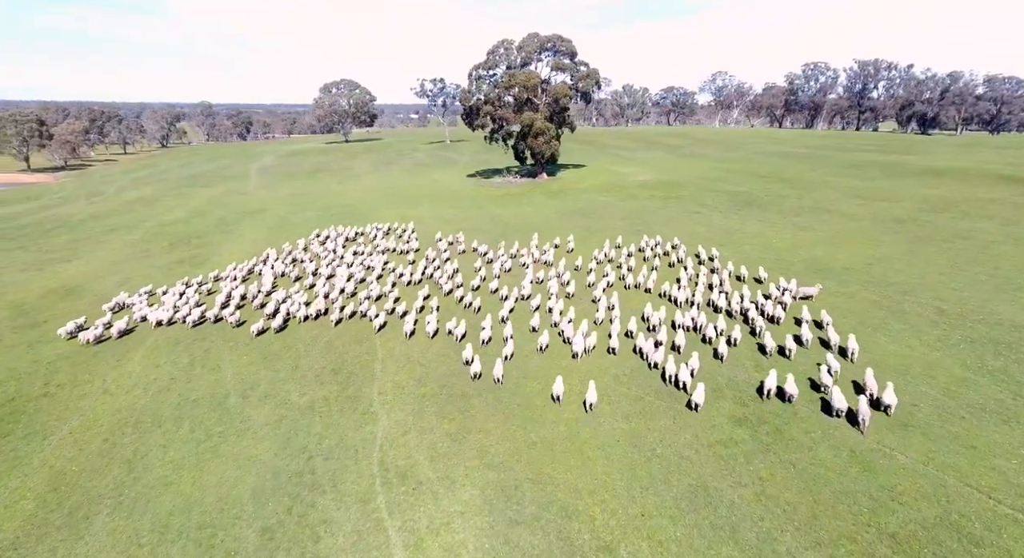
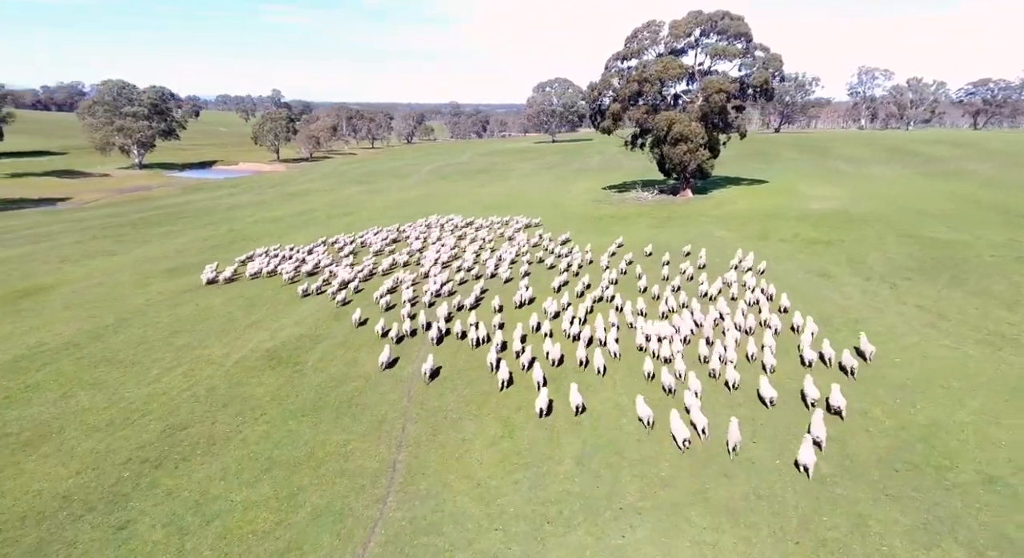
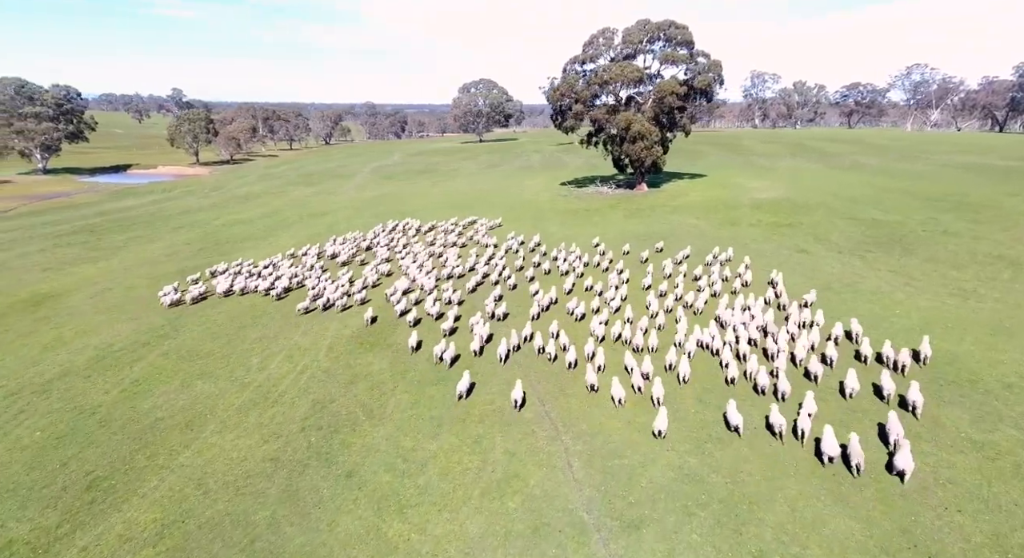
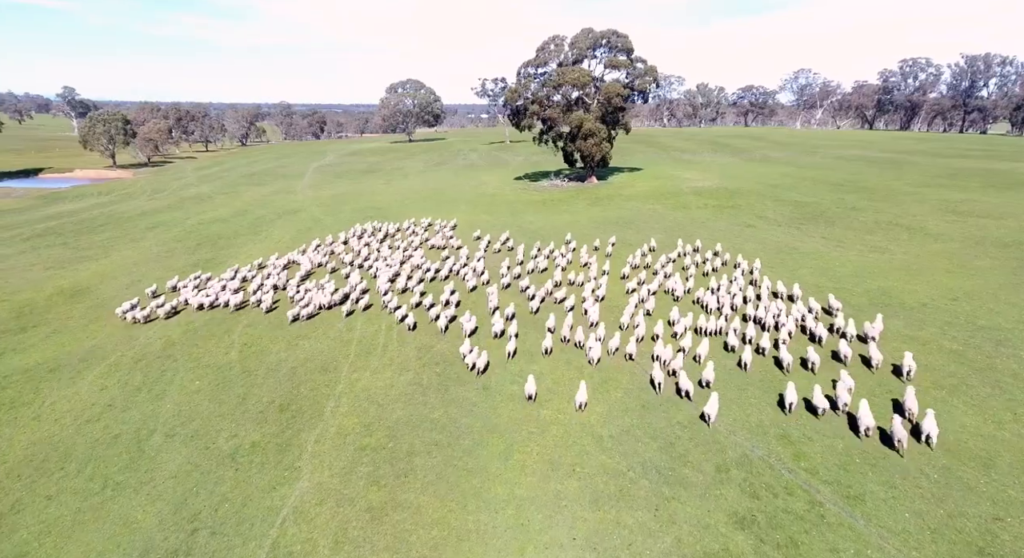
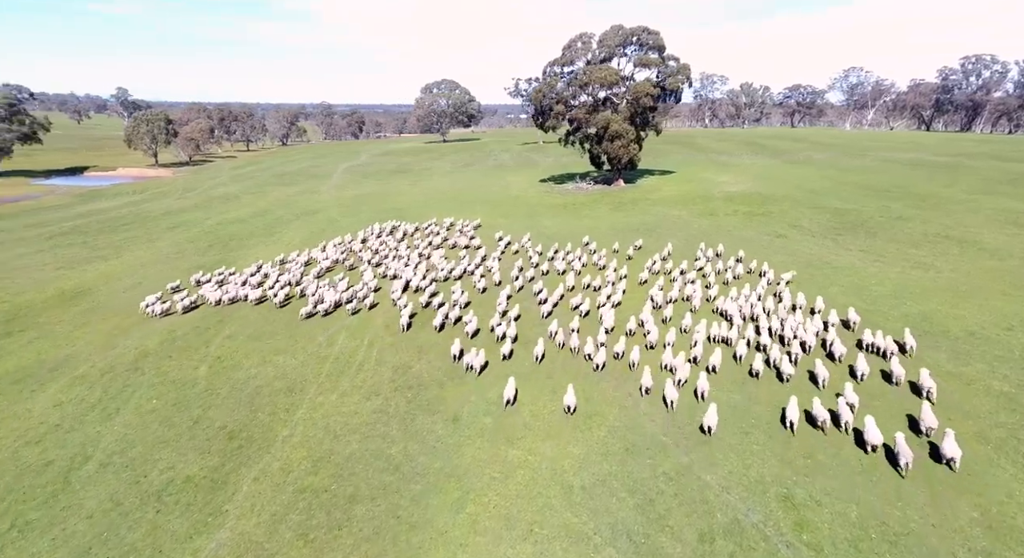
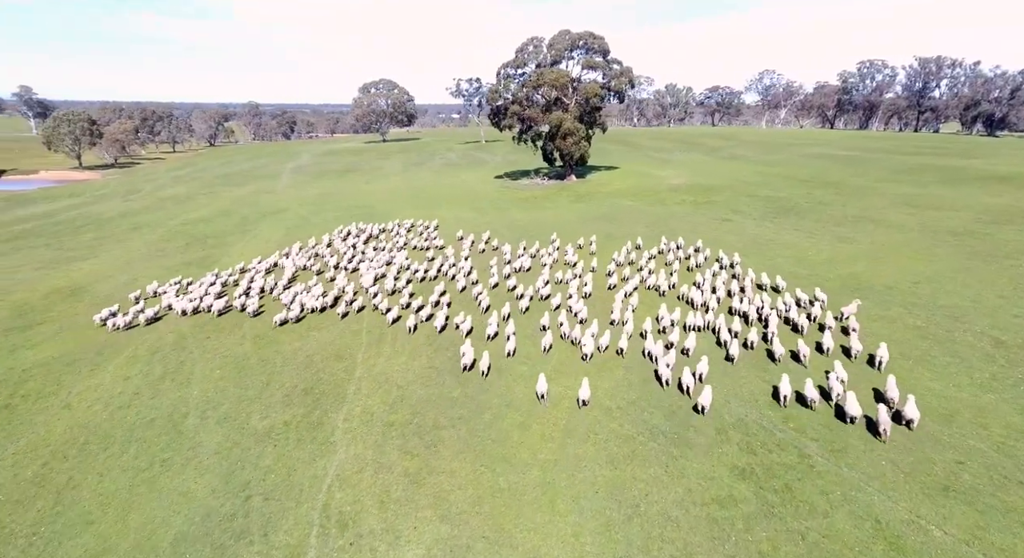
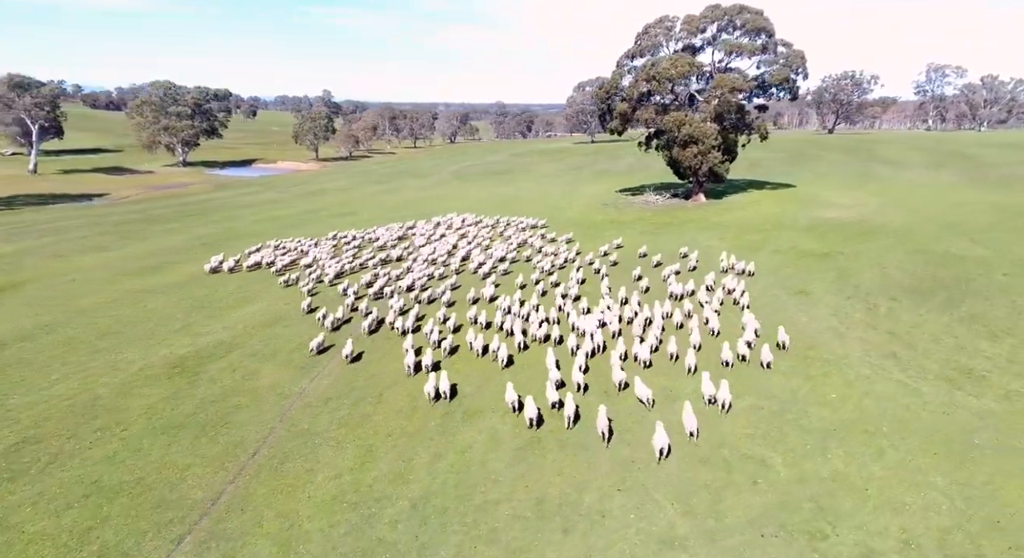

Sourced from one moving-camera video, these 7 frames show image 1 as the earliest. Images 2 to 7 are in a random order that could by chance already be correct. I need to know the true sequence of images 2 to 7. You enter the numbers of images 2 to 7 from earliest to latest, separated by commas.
6, 4, 5, 3, 2, 7
